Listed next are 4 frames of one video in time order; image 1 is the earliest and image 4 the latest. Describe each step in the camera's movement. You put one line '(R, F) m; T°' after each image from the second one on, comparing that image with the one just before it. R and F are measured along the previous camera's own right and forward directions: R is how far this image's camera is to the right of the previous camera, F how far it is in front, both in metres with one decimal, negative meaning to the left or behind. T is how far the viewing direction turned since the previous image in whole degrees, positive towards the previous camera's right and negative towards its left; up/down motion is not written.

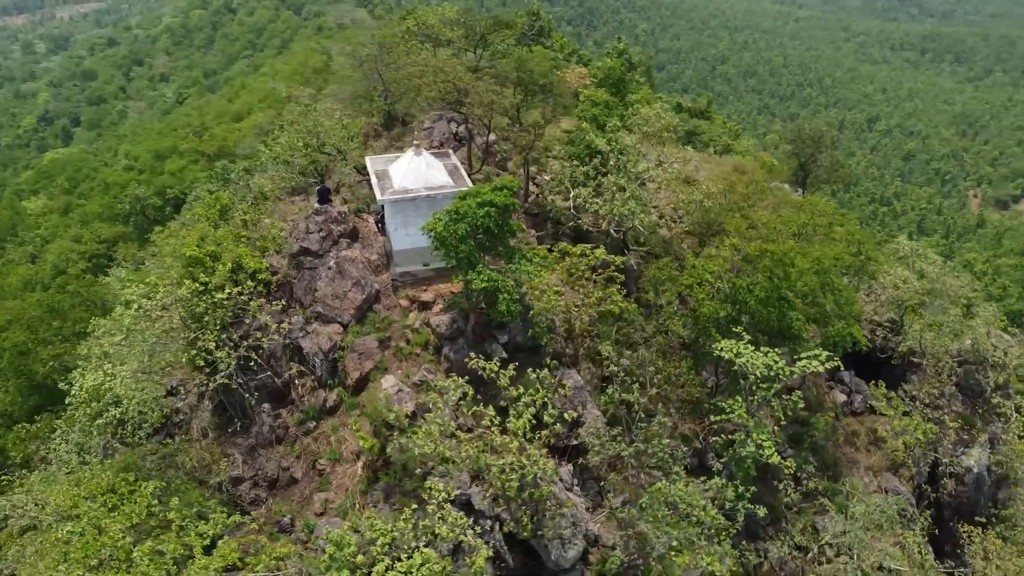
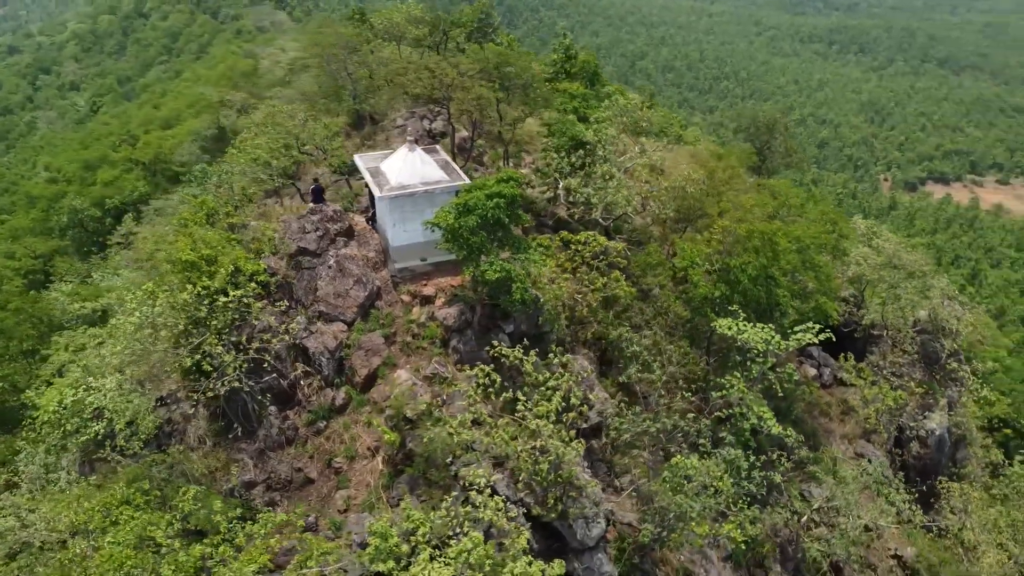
(-1.4, -0.2) m; +5°
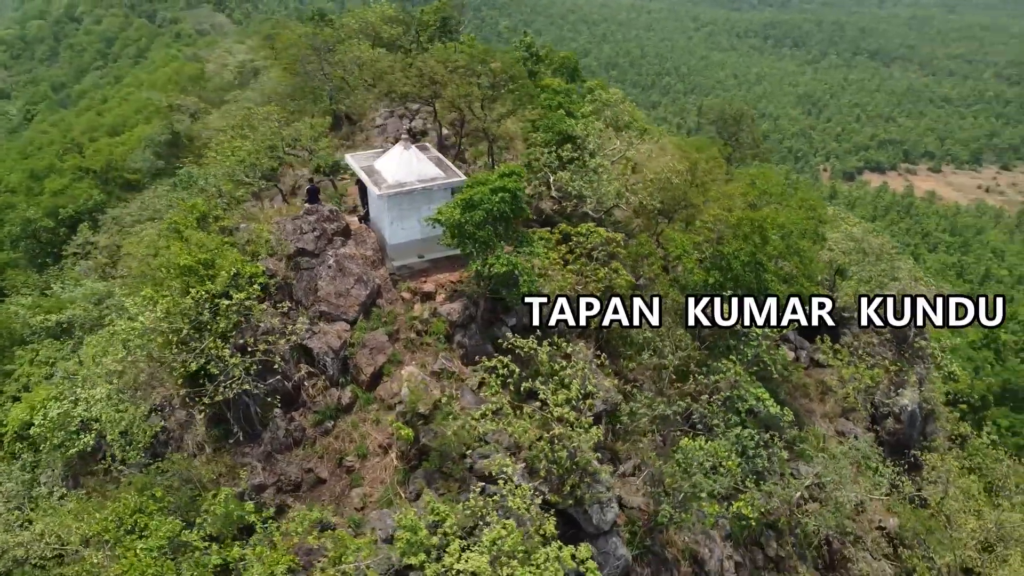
(-1.0, -0.2) m; +4°
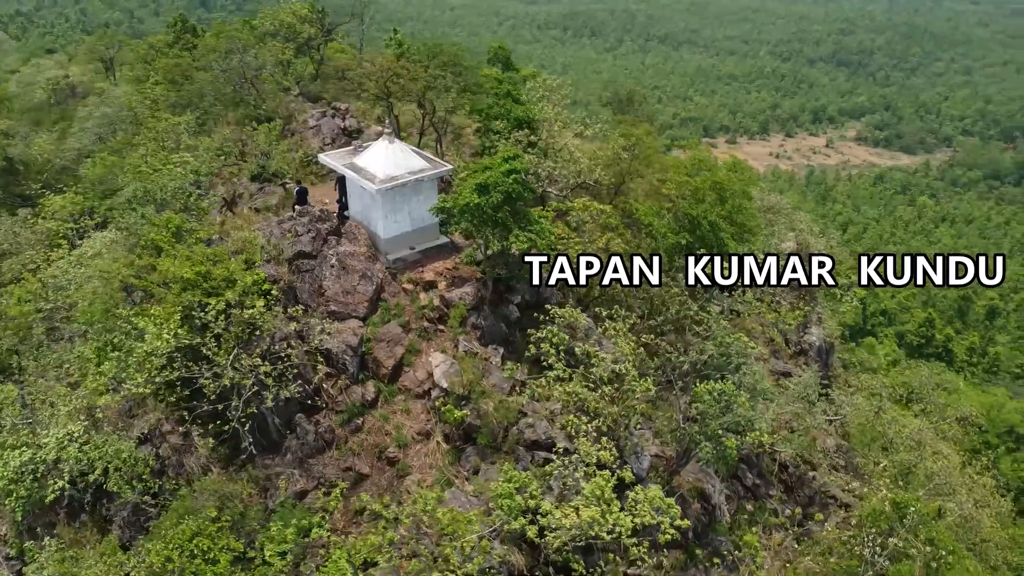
(-3.3, -0.3) m; +12°
